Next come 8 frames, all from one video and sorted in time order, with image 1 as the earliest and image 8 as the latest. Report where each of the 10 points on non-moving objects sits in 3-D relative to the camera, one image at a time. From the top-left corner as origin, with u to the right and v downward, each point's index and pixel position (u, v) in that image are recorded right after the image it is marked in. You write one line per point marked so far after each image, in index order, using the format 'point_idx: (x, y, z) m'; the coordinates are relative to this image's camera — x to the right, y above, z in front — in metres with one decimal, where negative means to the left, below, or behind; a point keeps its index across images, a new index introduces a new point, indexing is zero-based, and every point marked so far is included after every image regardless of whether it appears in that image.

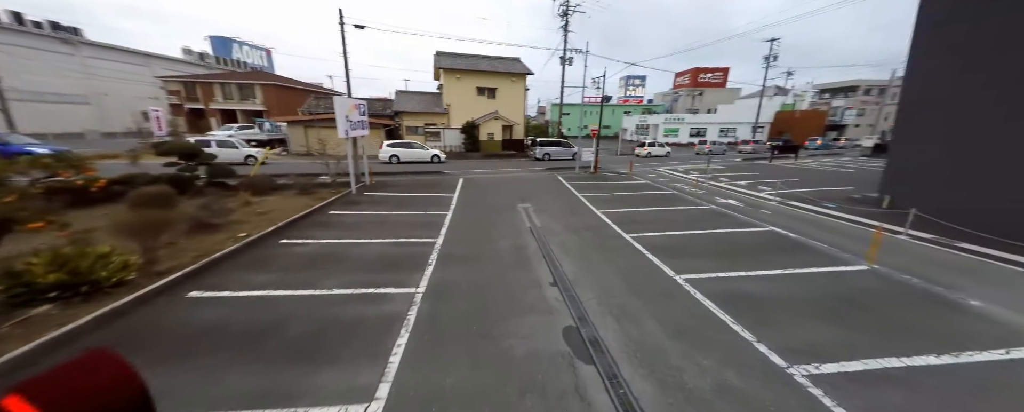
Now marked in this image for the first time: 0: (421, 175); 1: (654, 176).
0: (-4.3, +1.4, +13.9) m
1: (+7.1, +1.5, +14.6) m
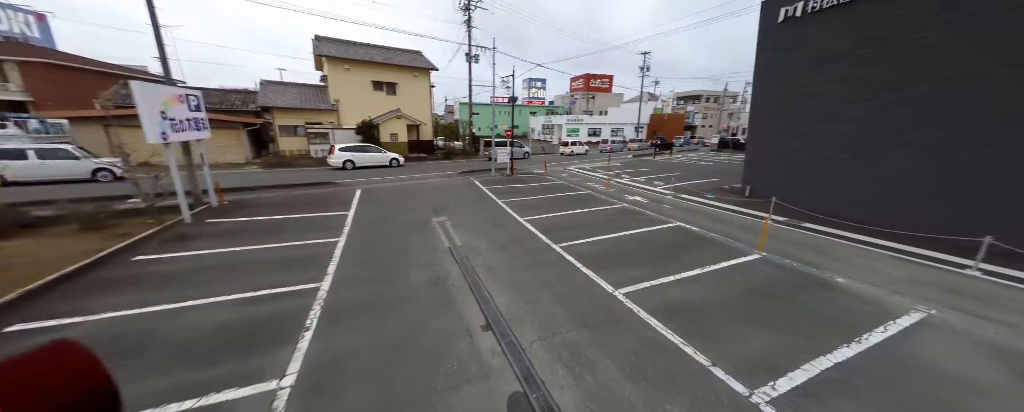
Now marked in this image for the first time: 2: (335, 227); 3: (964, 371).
0: (-7.8, +0.7, +11.0) m
1: (+2.8, +1.5, +15.0) m
2: (-4.4, -0.5, +7.4) m
3: (+5.1, -1.9, +3.3) m
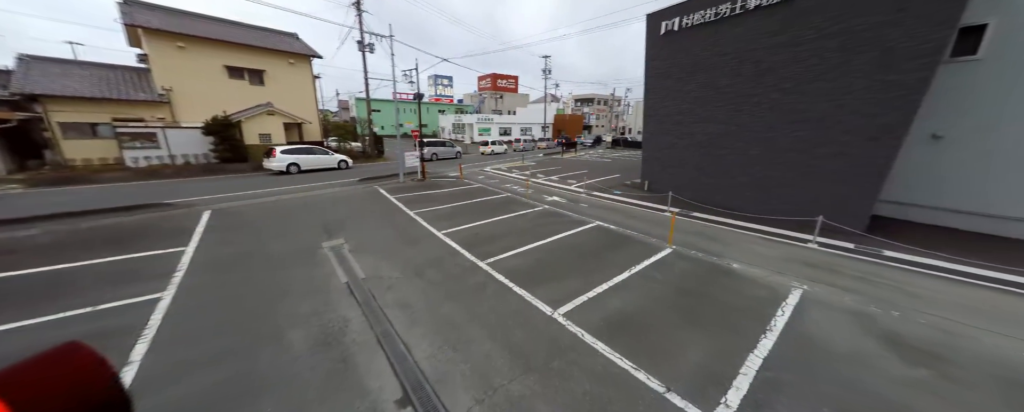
0: (-10.4, -0.2, +7.6) m
1: (-1.4, +1.4, +14.3) m
2: (-6.0, -1.2, +5.0) m
3: (+4.4, -1.8, +3.9) m
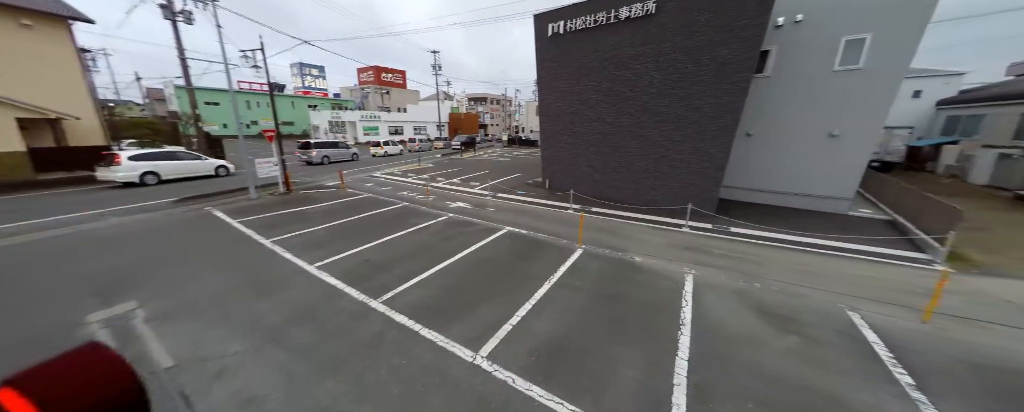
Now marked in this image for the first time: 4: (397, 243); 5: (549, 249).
0: (-11.9, -1.4, +3.0) m
1: (-5.8, +0.9, +12.3) m
2: (-6.9, -2.0, +2.0) m
3: (+3.3, -1.7, +4.3) m
4: (-2.6, -0.8, +6.7) m
5: (+0.8, -1.0, +6.6) m
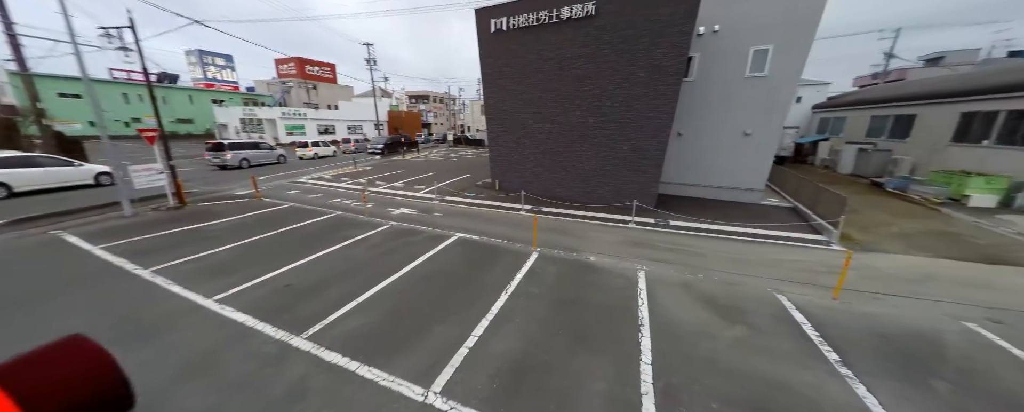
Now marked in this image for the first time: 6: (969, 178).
0: (-12.1, -2.0, +0.5) m
1: (-7.7, +0.5, +10.7) m
2: (-7.0, -2.4, +0.4) m
3: (+2.7, -1.6, +4.4) m
4: (-3.6, -1.1, +5.8) m
5: (-0.2, -1.0, +6.3) m
6: (+16.2, +1.0, +10.5) m
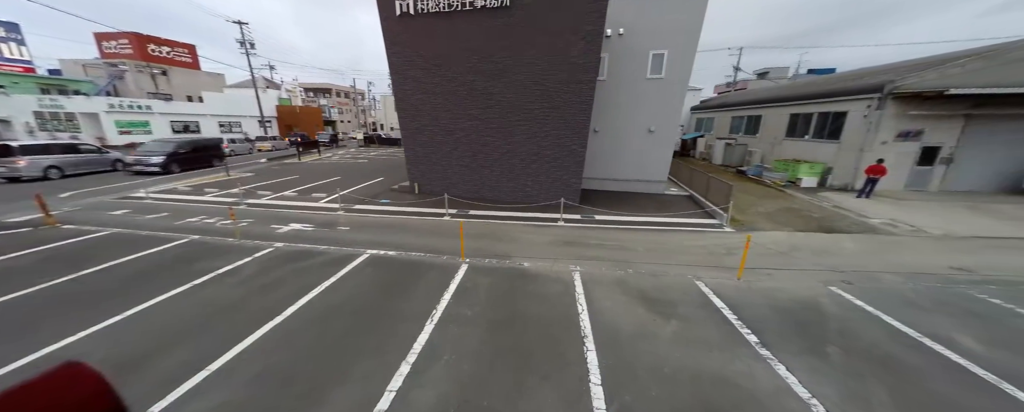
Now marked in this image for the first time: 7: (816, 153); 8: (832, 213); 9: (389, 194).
0: (-11.6, -2.9, -3.1) m
1: (-10.0, -0.2, +7.8) m
2: (-6.6, -2.9, -2.0) m
3: (+1.7, -1.6, +4.3) m
4: (-4.8, -1.4, +4.1) m
5: (-1.6, -1.2, +5.4) m
6: (+13.1, +1.8, +13.5) m
7: (+14.4, +2.5, +14.0) m
8: (+10.5, -0.2, +9.7) m
9: (-4.5, +0.5, +10.9) m
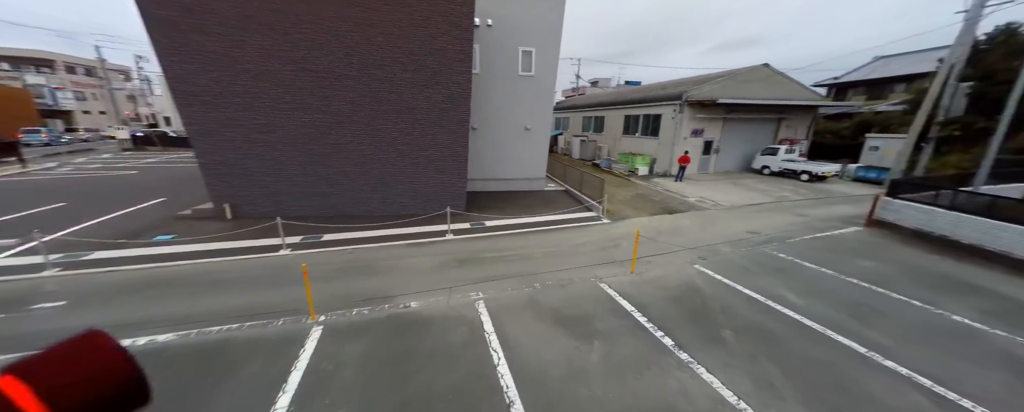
0: (-8.6, -4.3, -8.5) m
1: (-11.8, -1.5, +2.1) m
2: (-4.5, -3.8, -5.4) m
3: (+0.5, -1.7, +3.5) m
4: (-5.4, -2.2, +0.8) m
5: (-3.0, -1.7, +3.3) m
6: (+6.9, +2.7, +16.4) m
7: (+7.8, +3.5, +17.4) m
8: (+6.3, +0.4, +12.0) m
9: (-8.0, -0.4, +7.1) m
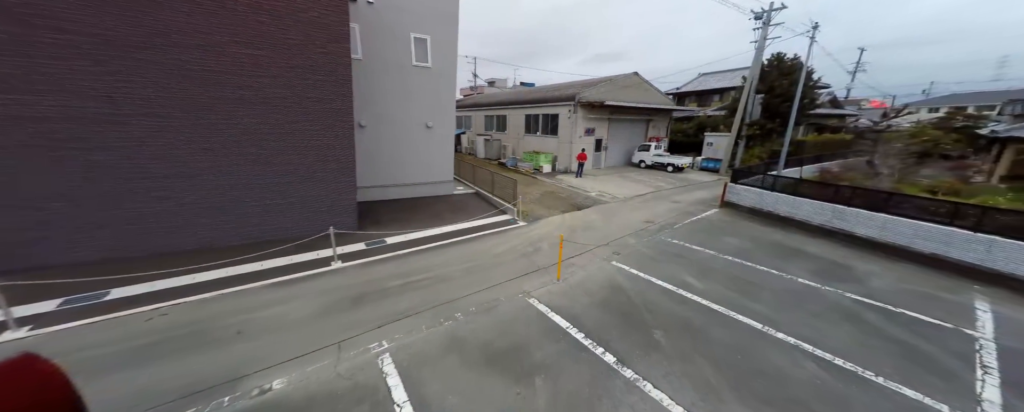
0: (-4.9, -5.0, -11.4) m
1: (-11.4, -2.6, -2.4) m
2: (-2.0, -4.2, -7.3) m
3: (-0.2, -1.9, +2.8) m
4: (-4.9, -2.8, -1.6) m
5: (-3.4, -2.1, +1.4) m
6: (+1.6, +2.9, +16.9) m
7: (+2.1, +3.7, +18.1) m
8: (+2.5, +0.6, +12.6) m
9: (-9.5, -1.3, +3.5) m
